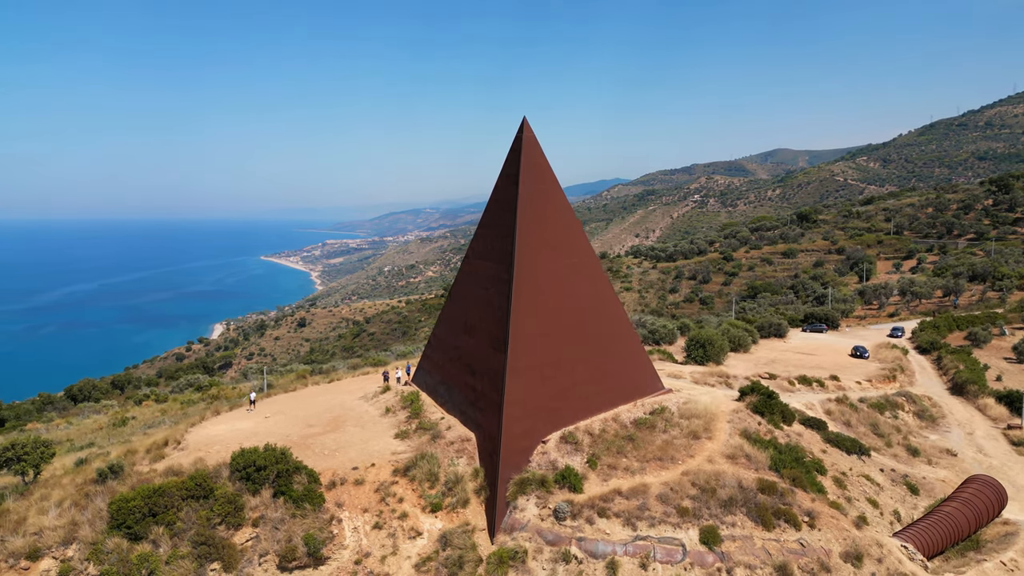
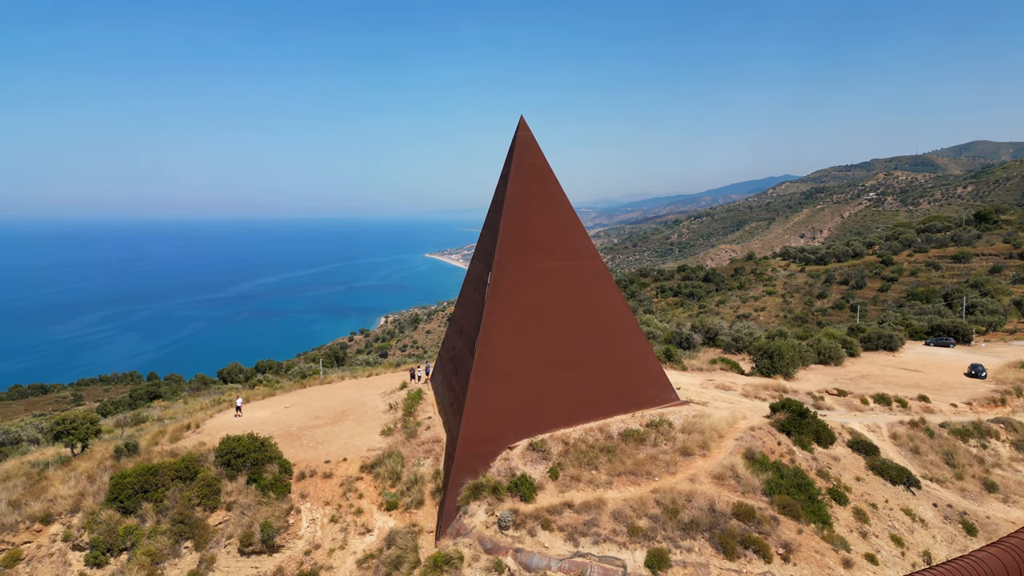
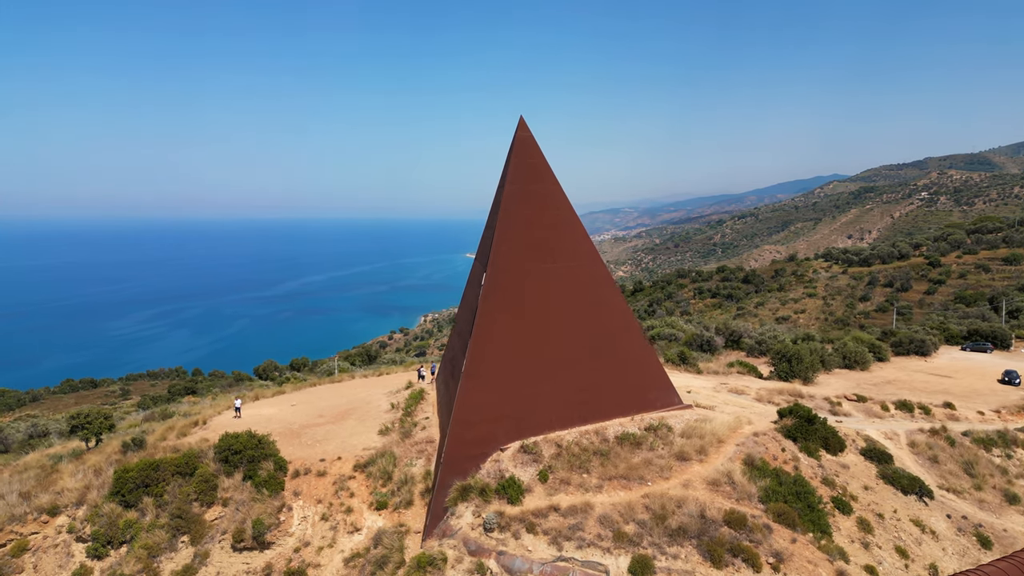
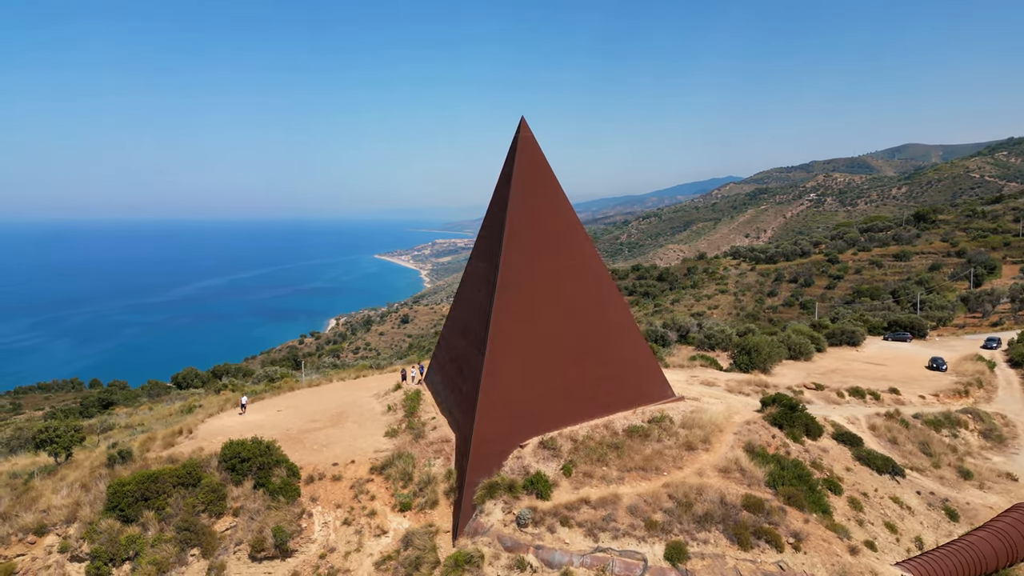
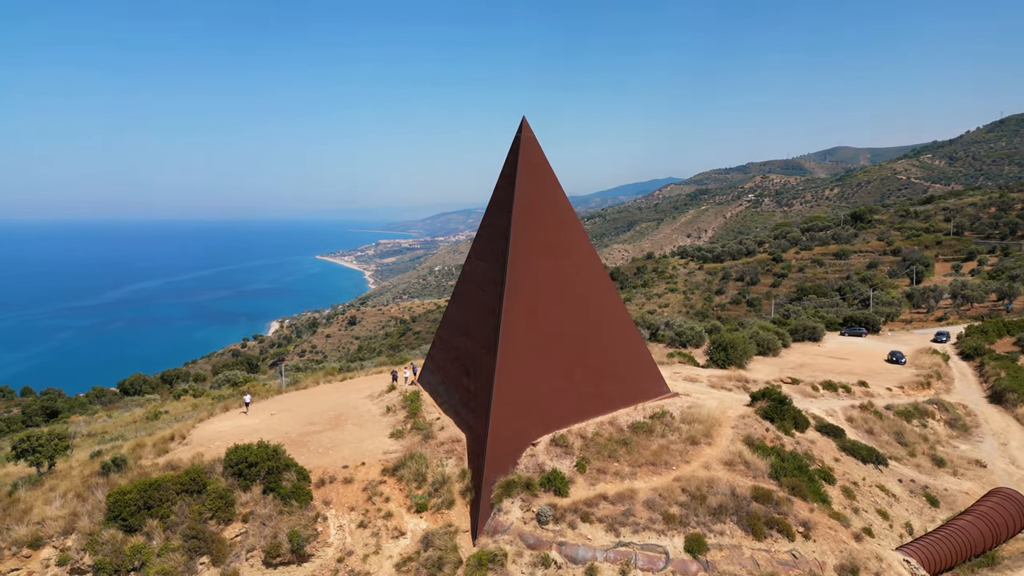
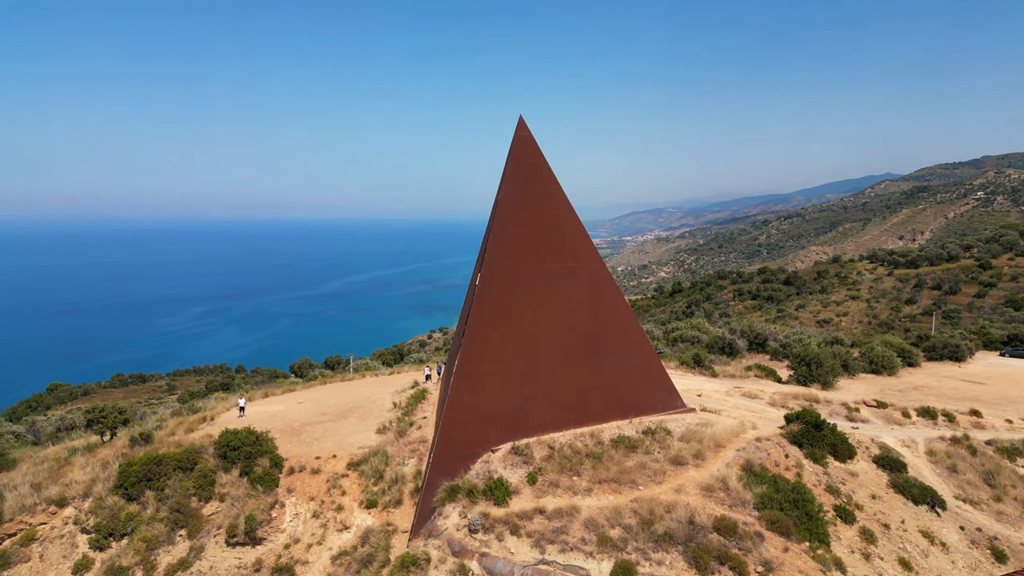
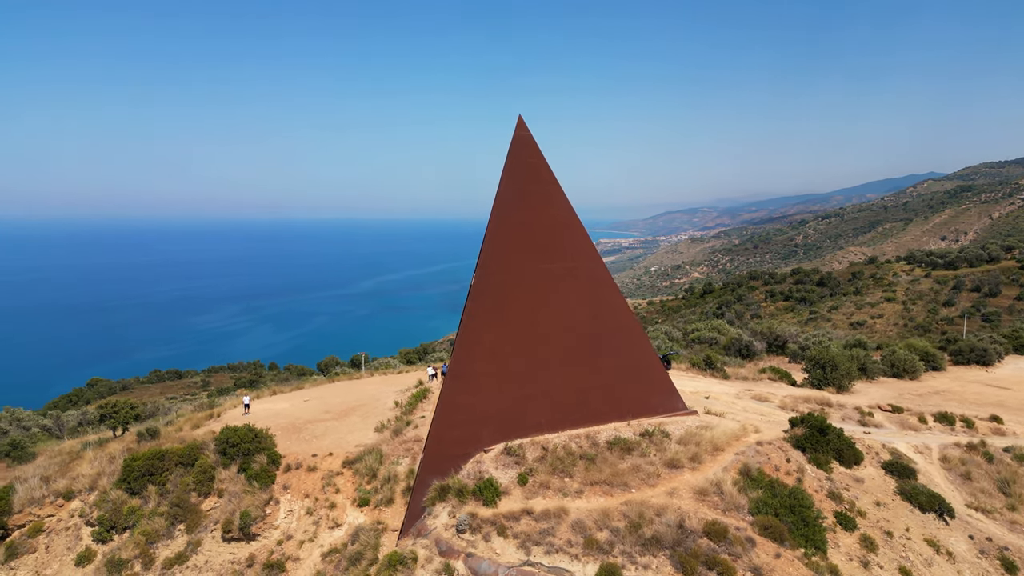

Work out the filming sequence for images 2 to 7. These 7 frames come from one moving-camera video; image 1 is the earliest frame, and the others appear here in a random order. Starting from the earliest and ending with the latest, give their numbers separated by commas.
5, 4, 2, 3, 6, 7
